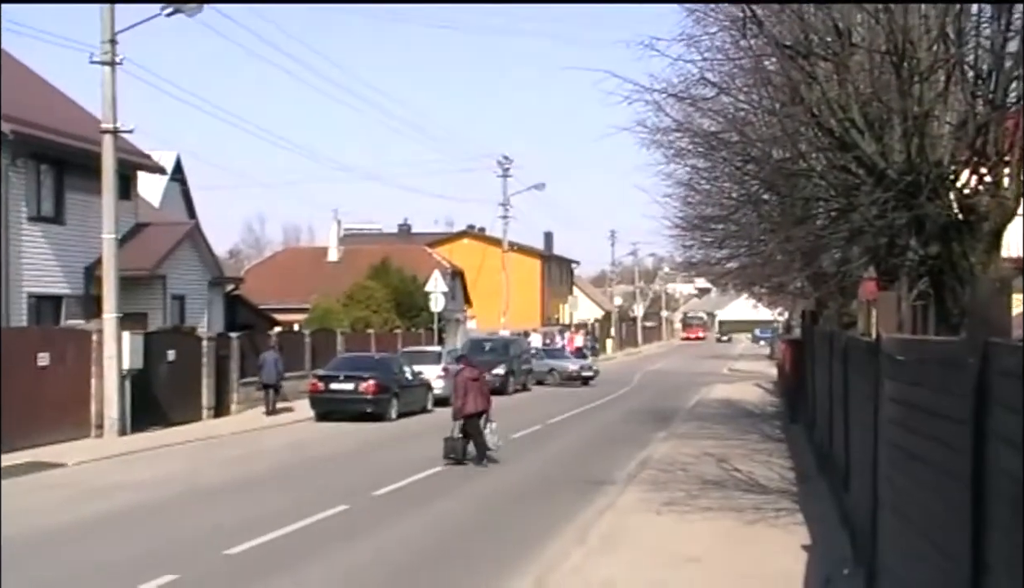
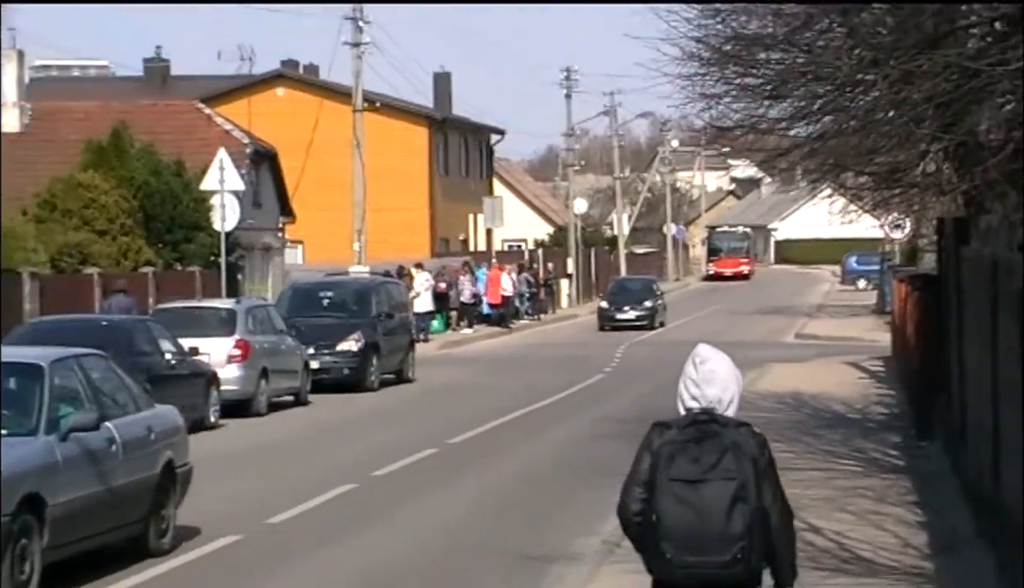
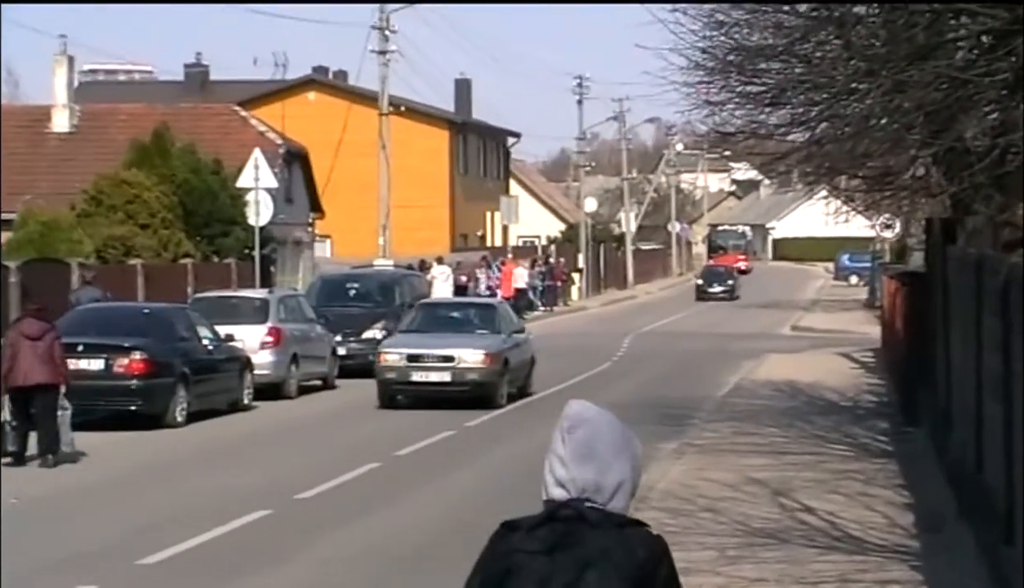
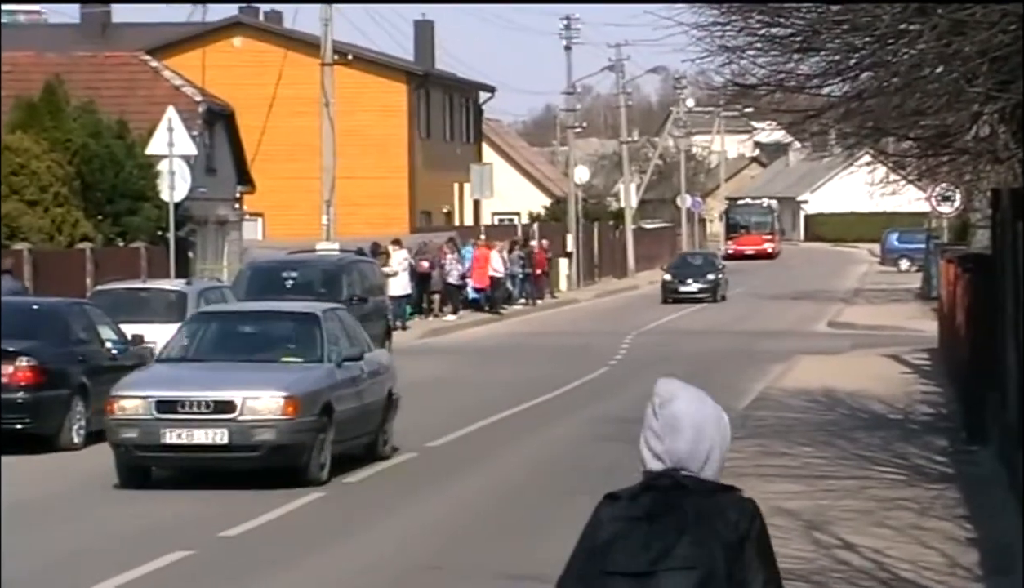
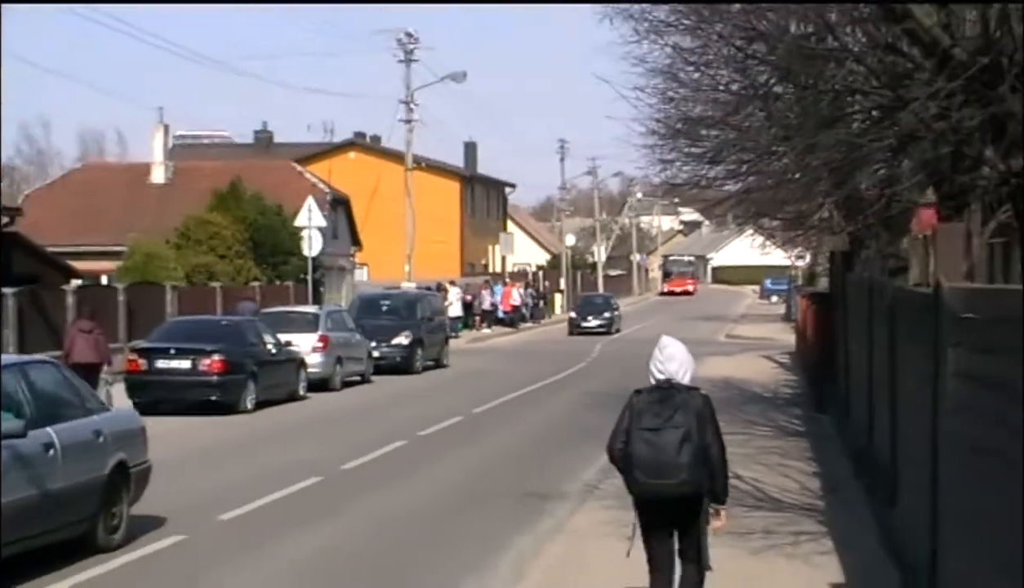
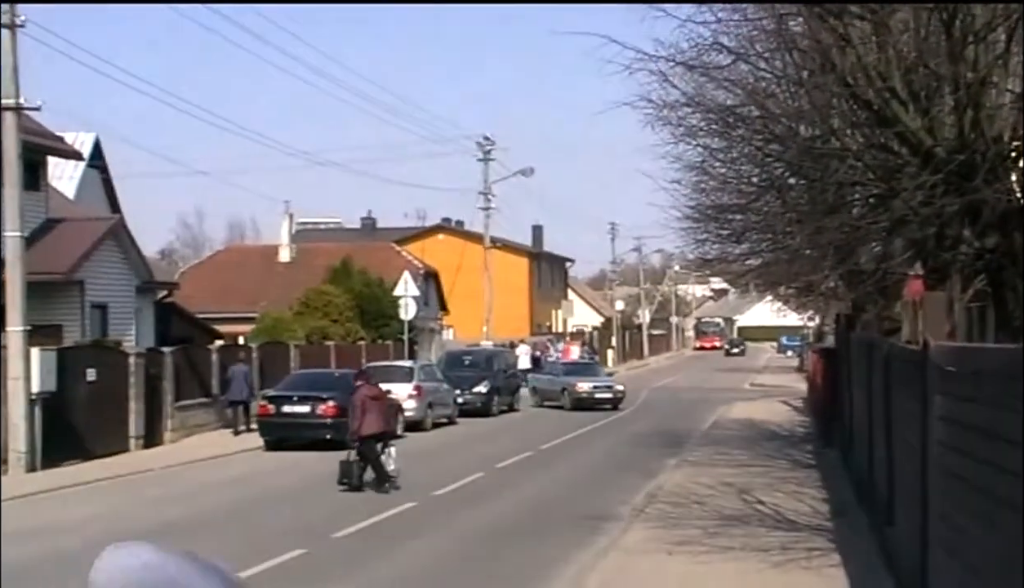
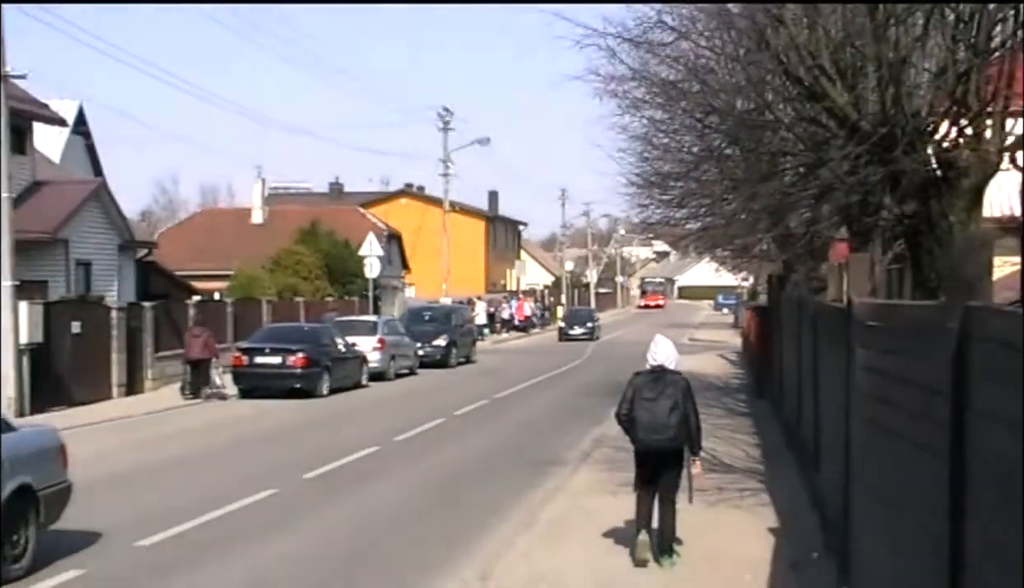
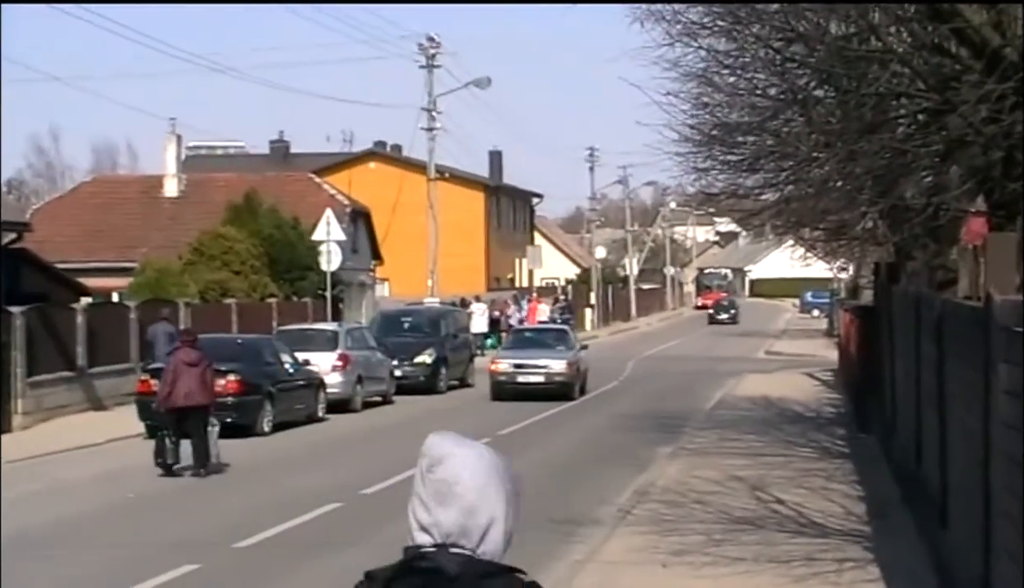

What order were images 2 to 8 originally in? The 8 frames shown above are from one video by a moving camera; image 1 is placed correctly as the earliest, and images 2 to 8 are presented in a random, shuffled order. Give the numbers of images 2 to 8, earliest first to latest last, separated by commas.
6, 8, 3, 4, 2, 5, 7
